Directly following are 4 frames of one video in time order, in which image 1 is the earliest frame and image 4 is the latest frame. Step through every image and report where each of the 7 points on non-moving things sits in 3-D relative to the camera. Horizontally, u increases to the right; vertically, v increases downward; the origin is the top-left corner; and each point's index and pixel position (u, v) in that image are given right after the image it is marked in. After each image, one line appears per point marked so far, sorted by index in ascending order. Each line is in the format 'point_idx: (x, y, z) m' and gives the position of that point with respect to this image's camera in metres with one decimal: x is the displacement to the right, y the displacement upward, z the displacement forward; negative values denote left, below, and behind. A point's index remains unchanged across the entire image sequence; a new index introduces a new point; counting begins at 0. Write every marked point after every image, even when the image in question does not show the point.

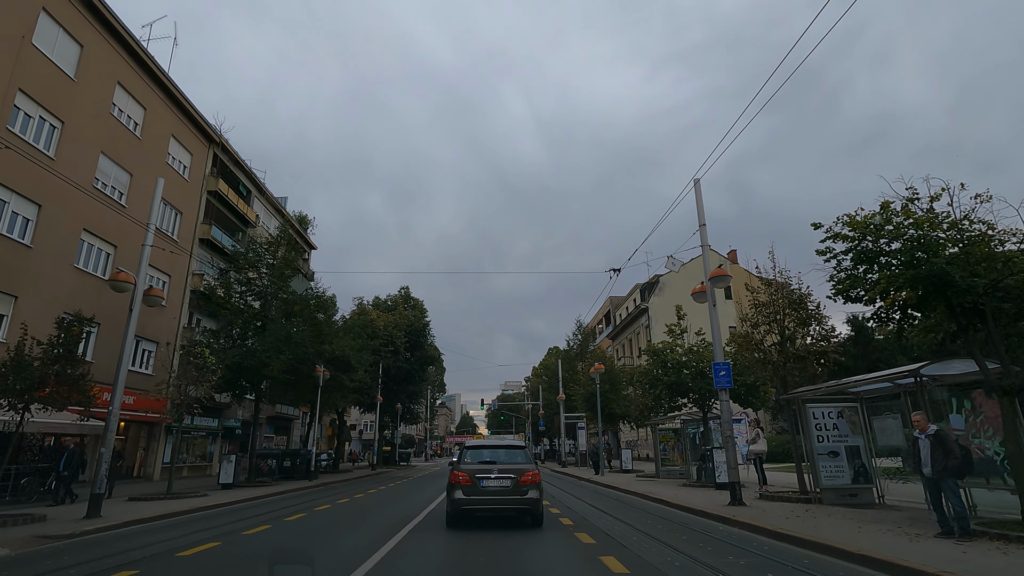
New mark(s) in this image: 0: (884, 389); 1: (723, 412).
0: (+8.0, -2.2, +12.7) m
1: (+4.6, -2.7, +12.9) m
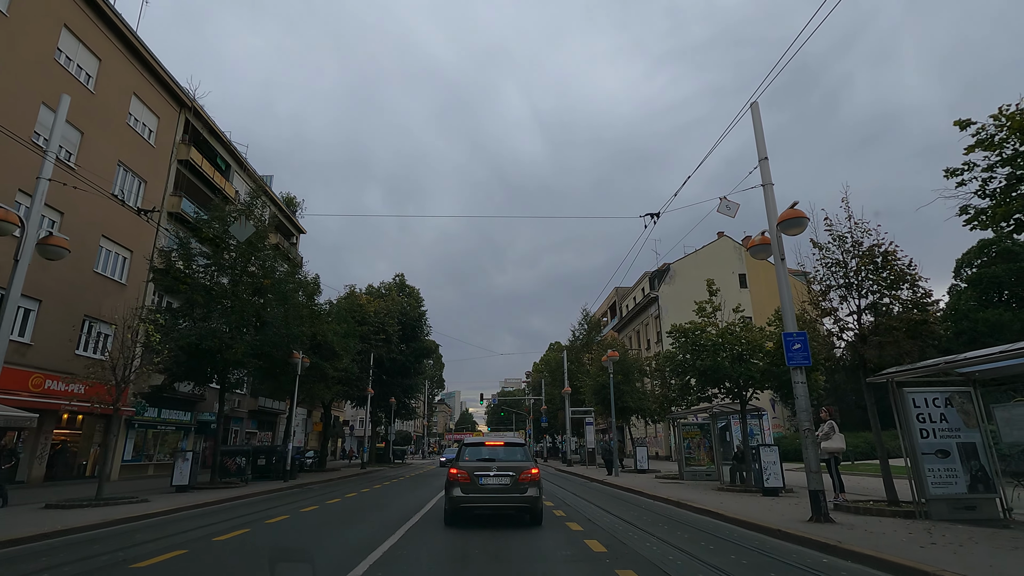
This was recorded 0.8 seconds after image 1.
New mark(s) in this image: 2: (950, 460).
0: (+8.1, -1.3, +9.6) m
1: (+4.7, -1.8, +9.7) m
2: (+7.3, -2.9, +9.8) m
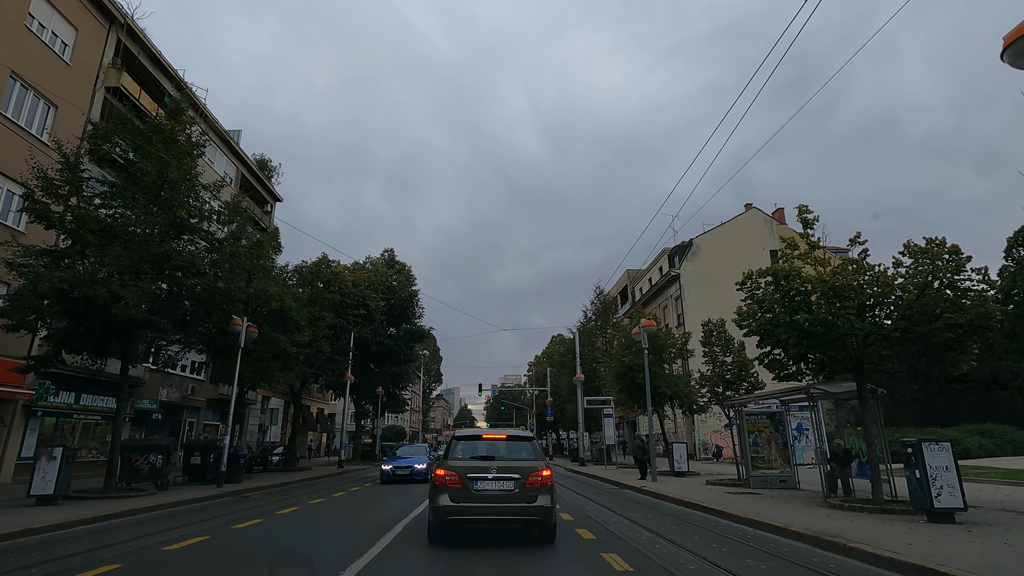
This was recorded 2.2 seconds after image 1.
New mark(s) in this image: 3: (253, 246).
0: (+8.4, +0.2, +3.9) m
1: (+5.0, -0.2, +4.1) m
2: (+7.5, -1.3, +4.2) m
3: (-8.6, +1.4, +19.6) m
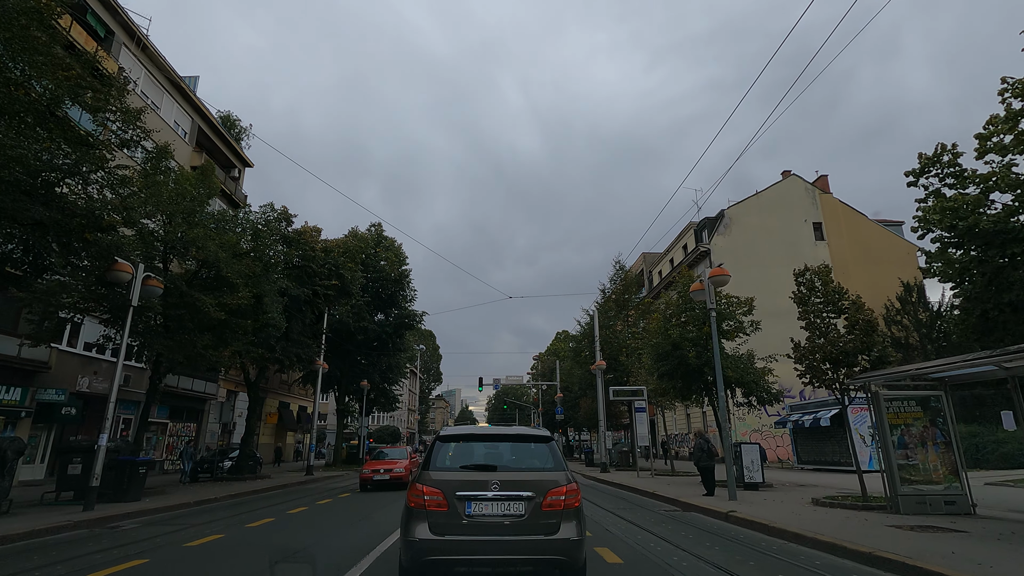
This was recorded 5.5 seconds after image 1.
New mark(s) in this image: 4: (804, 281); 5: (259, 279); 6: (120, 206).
0: (+8.6, +1.8, -1.9) m
1: (+5.2, +1.3, -1.7) m
2: (+7.8, +0.2, -1.6) m
3: (-8.3, +2.9, +13.8) m
4: (+6.6, +0.1, +13.4) m
5: (-7.7, +0.3, +18.2) m
6: (-8.0, +1.6, +12.9) m
